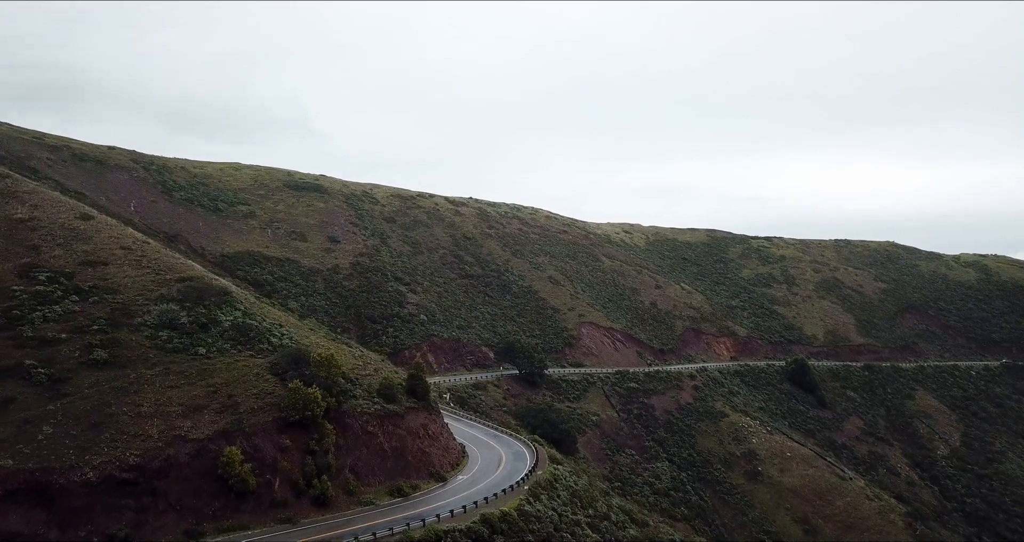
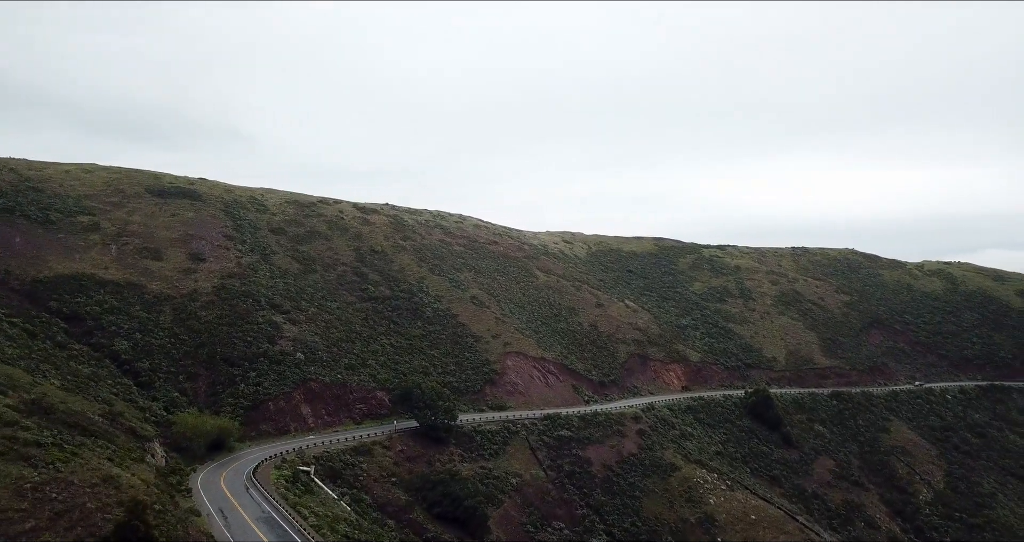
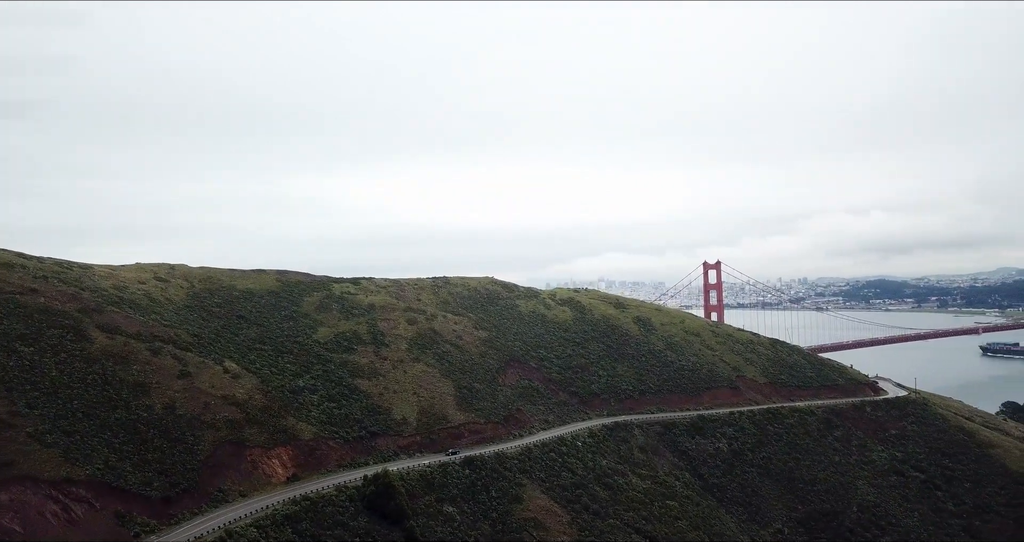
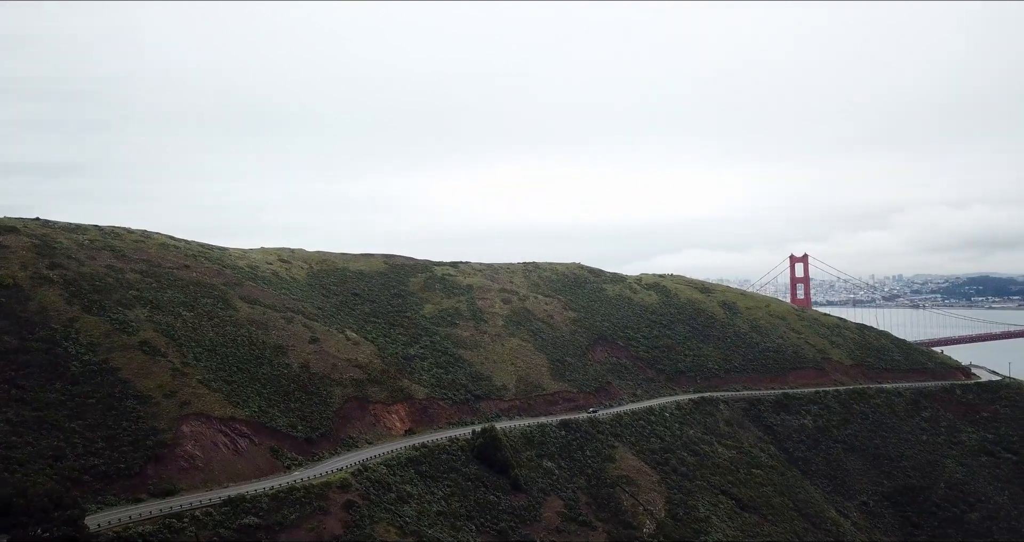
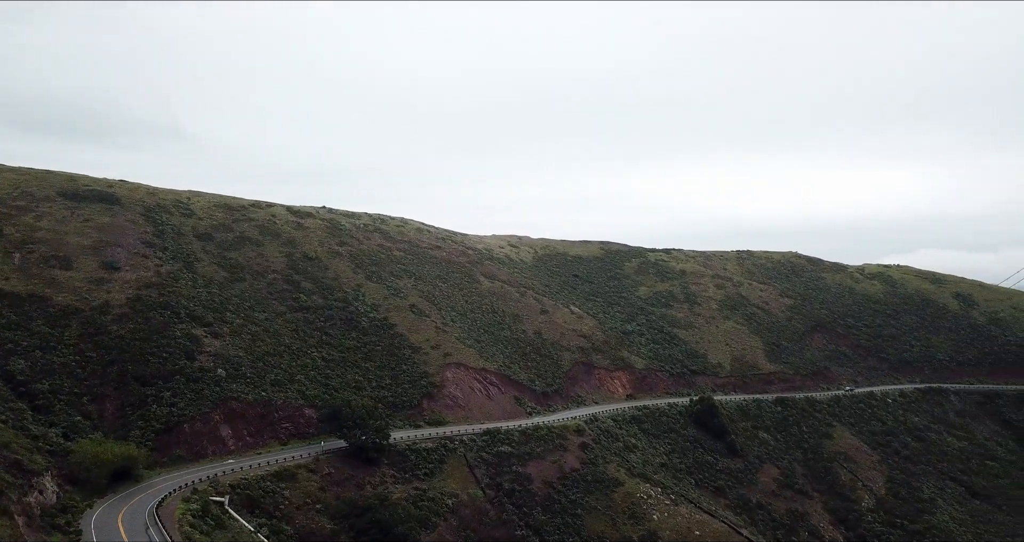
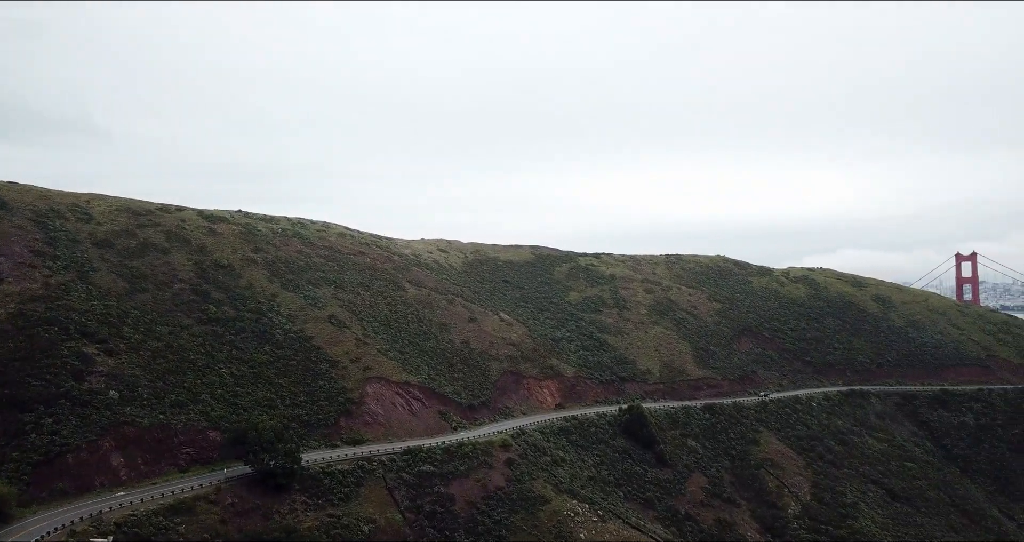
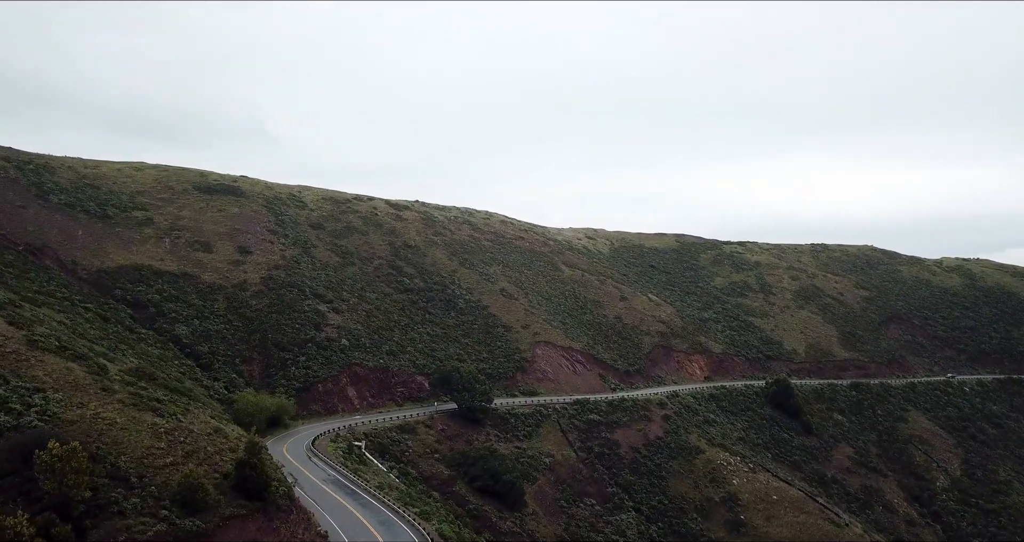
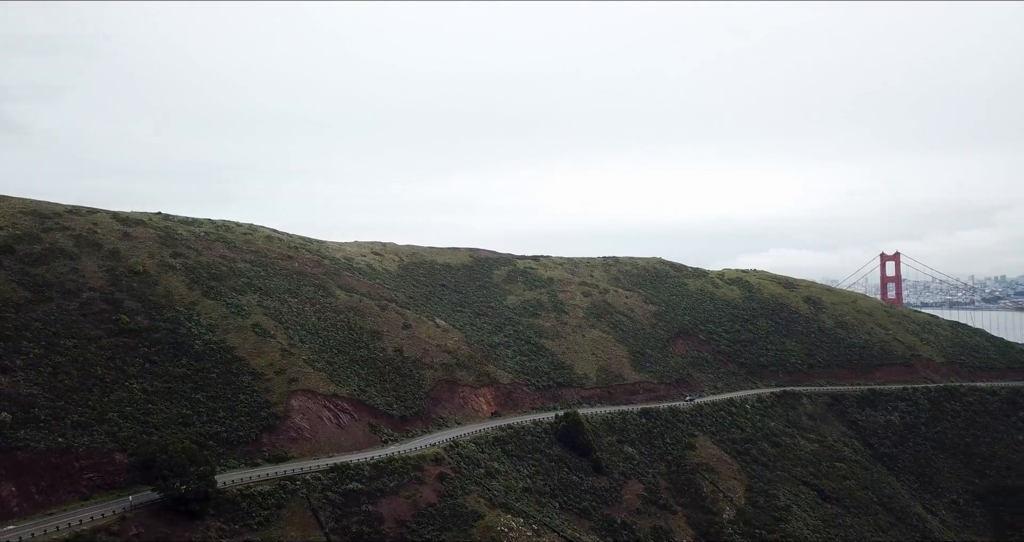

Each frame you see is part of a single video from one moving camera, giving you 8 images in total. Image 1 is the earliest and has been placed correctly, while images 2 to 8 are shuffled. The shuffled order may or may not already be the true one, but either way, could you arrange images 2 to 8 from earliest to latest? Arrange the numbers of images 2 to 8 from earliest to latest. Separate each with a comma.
7, 2, 5, 6, 8, 4, 3
